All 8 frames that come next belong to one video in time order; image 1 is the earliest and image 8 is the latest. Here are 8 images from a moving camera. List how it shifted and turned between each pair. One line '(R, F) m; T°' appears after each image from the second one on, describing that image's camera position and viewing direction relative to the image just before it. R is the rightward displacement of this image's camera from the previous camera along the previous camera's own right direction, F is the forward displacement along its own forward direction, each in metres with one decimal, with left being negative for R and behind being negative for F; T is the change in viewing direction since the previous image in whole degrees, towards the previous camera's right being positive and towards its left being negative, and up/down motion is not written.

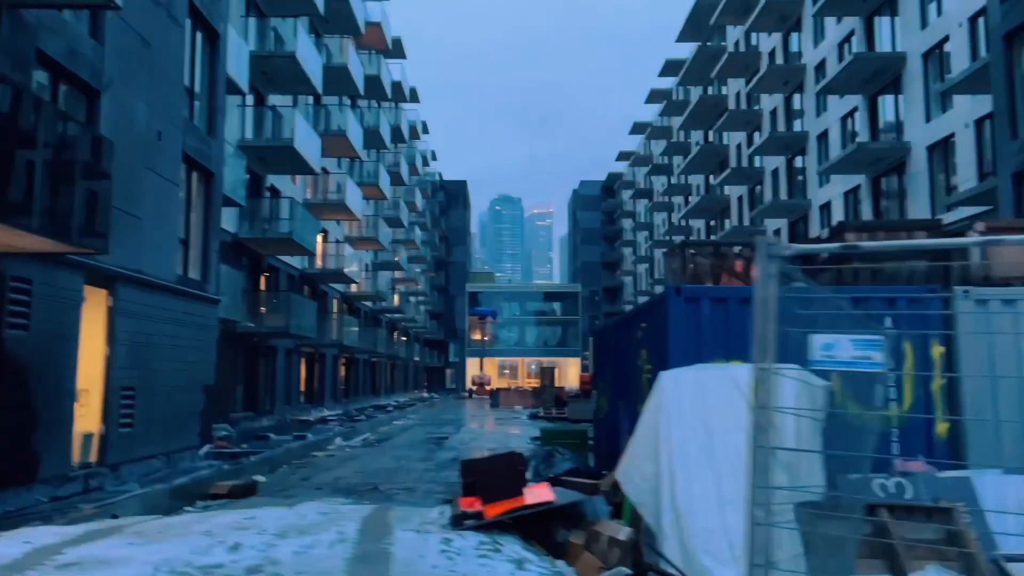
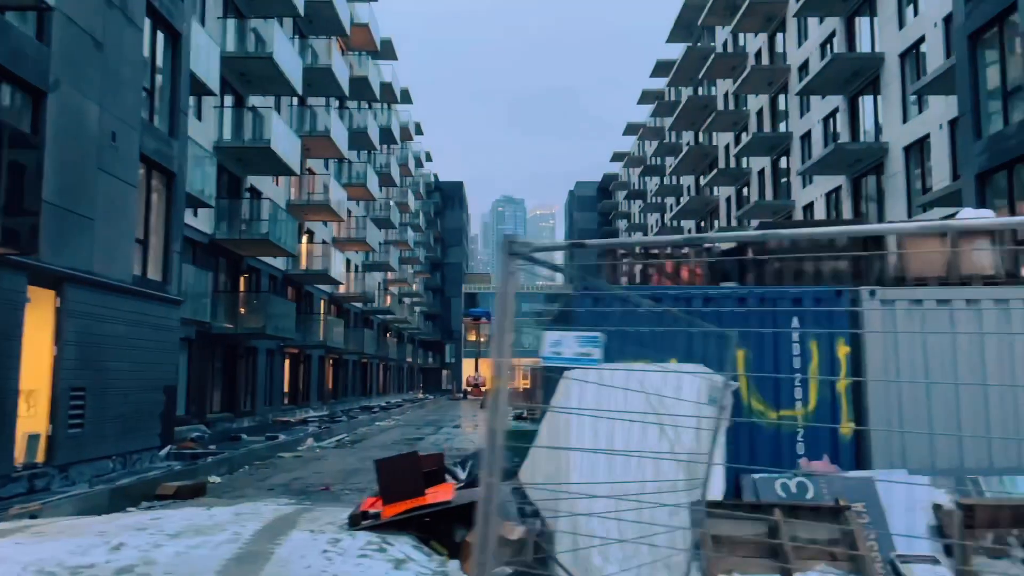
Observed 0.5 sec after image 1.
(+0.8, 0.0) m; 0°
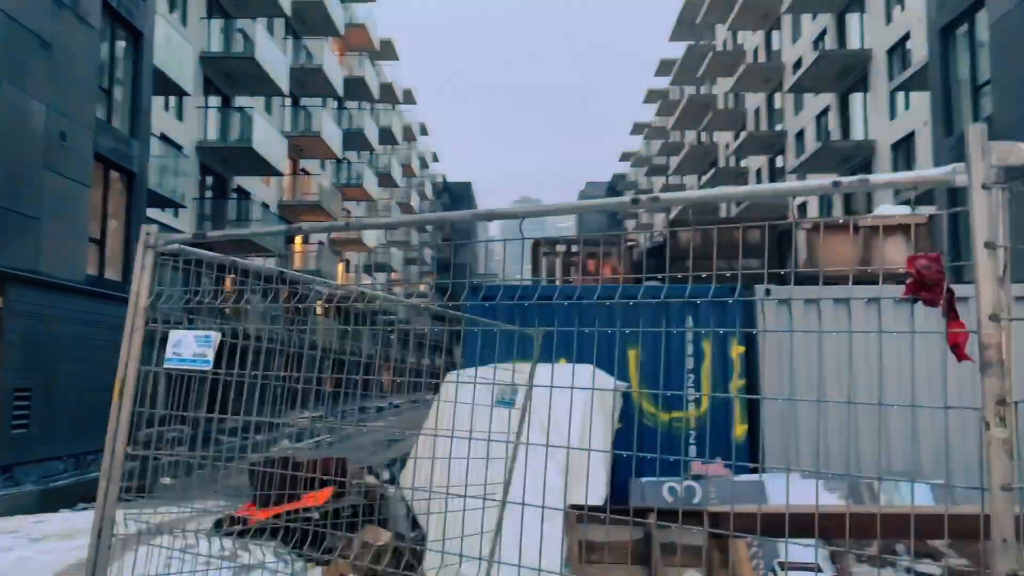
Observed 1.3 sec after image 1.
(+1.1, +0.2) m; -1°
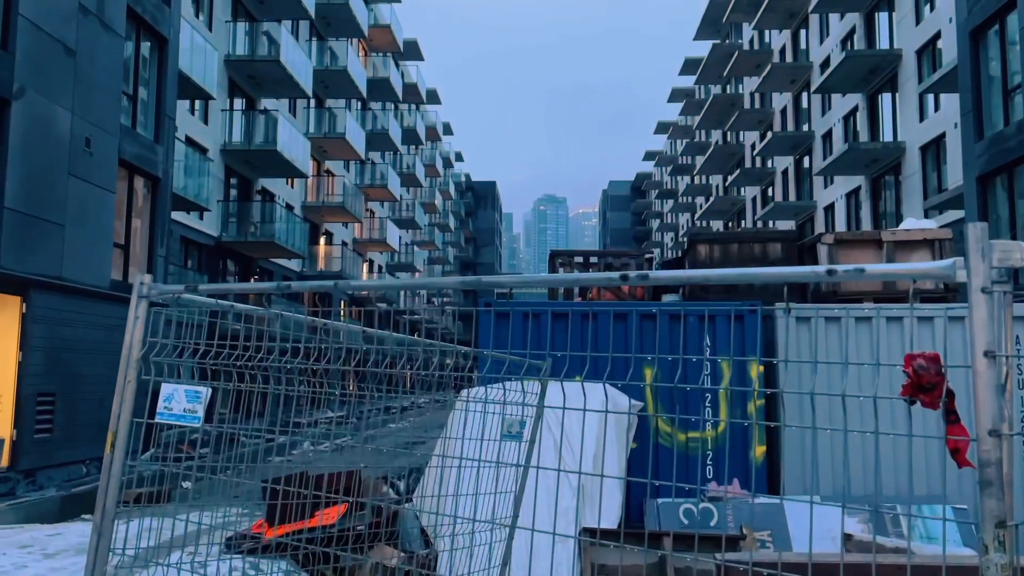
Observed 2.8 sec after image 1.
(+0.1, +0.1) m; -2°
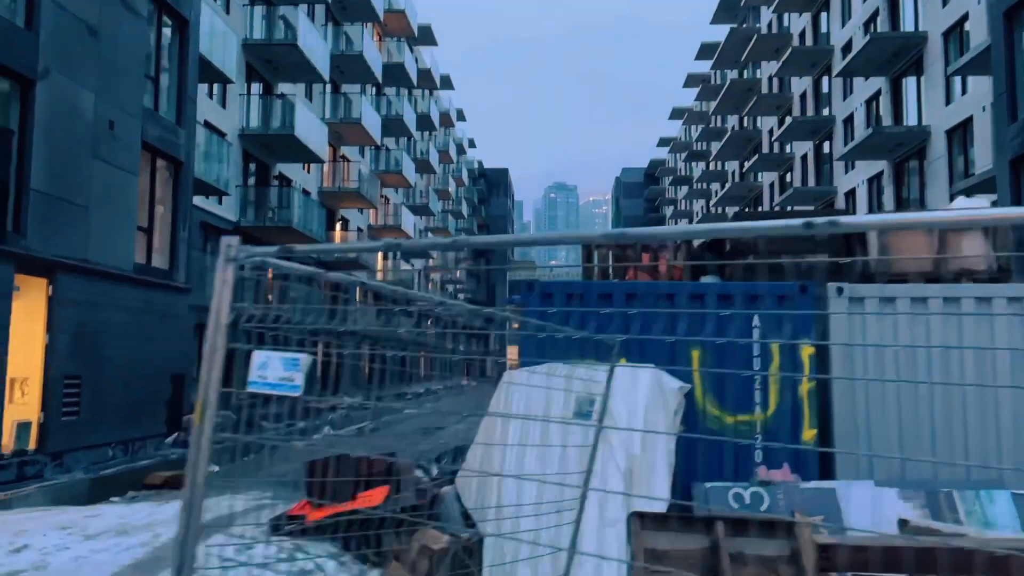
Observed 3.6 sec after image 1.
(-0.3, +0.1) m; -1°
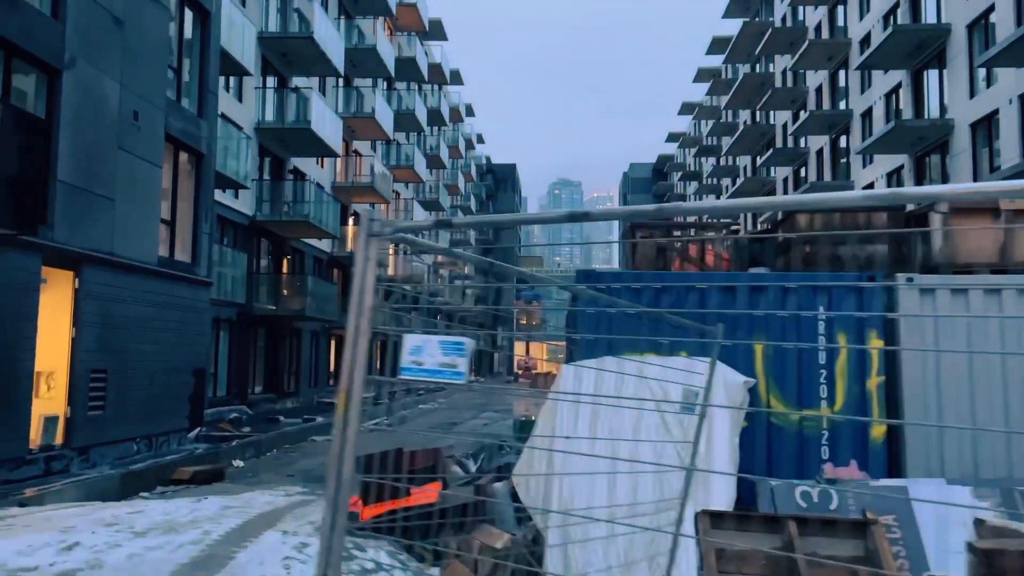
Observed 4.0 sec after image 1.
(-0.4, +0.2) m; 0°
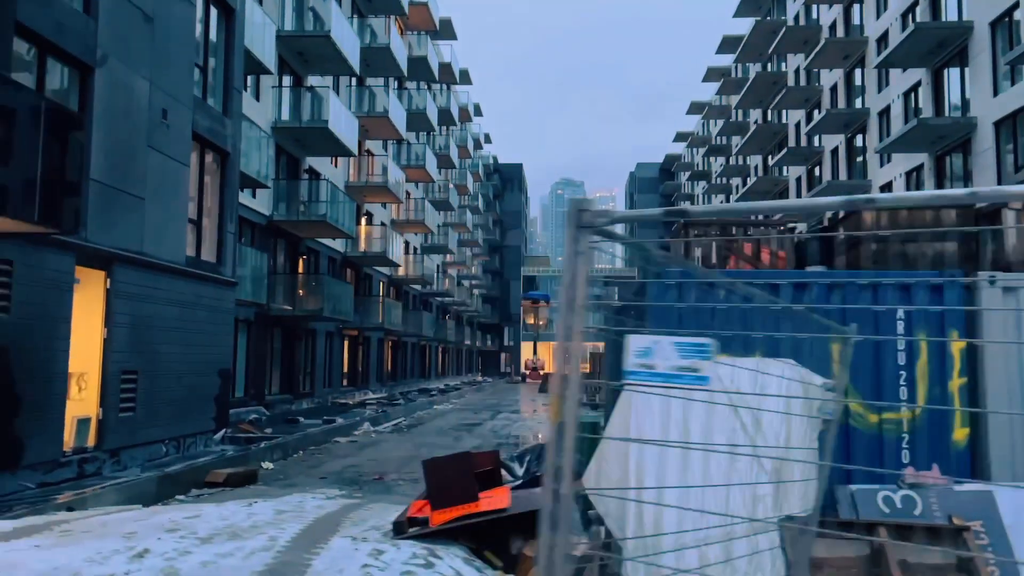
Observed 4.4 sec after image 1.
(-0.5, +0.2) m; 0°
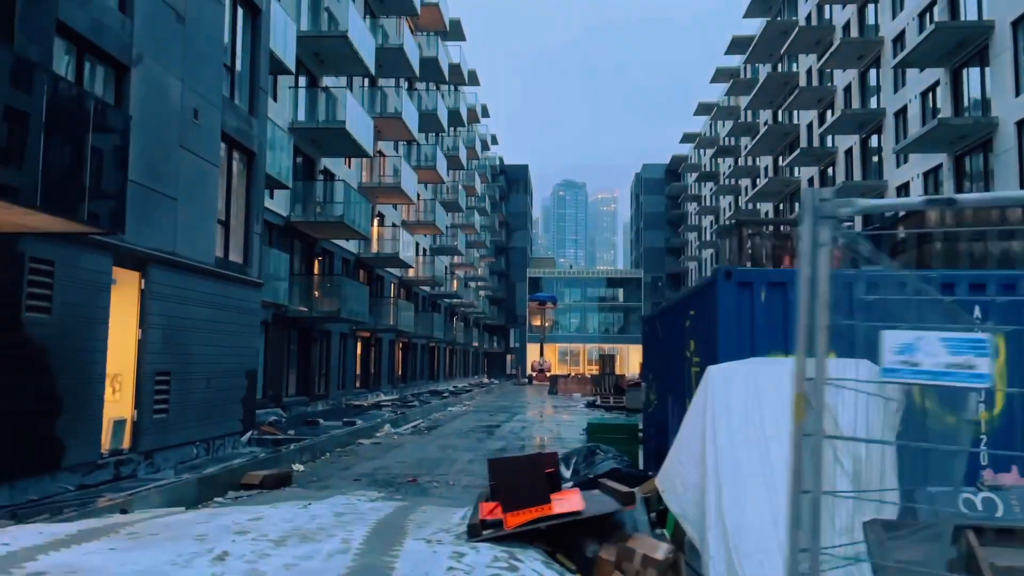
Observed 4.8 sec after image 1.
(-0.5, +0.1) m; 0°
